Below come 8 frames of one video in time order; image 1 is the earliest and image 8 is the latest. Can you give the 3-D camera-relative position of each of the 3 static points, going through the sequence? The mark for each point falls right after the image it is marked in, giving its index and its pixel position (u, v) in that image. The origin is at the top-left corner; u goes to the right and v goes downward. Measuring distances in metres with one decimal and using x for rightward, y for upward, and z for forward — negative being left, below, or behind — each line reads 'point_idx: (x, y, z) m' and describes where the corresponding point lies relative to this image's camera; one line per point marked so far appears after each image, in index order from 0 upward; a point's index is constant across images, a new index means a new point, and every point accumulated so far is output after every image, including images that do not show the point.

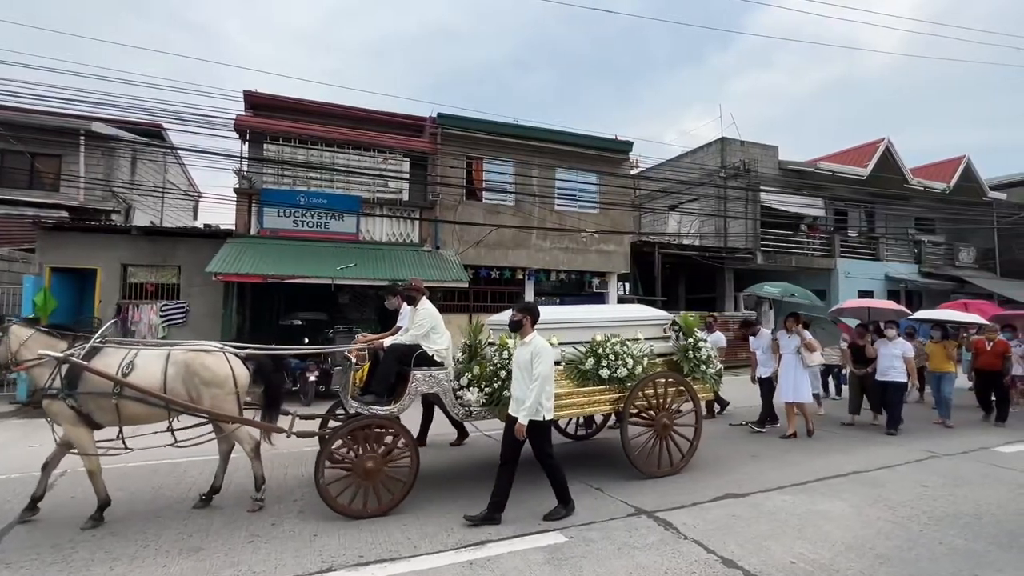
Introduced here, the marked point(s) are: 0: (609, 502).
0: (+0.9, -2.1, +5.5) m
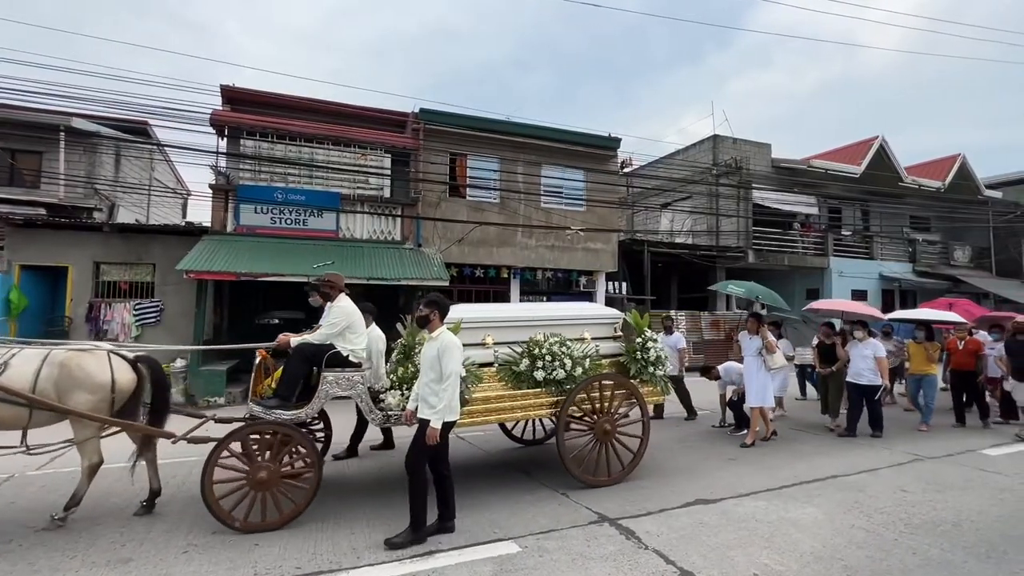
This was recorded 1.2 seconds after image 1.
0: (+0.6, -2.0, +5.2) m
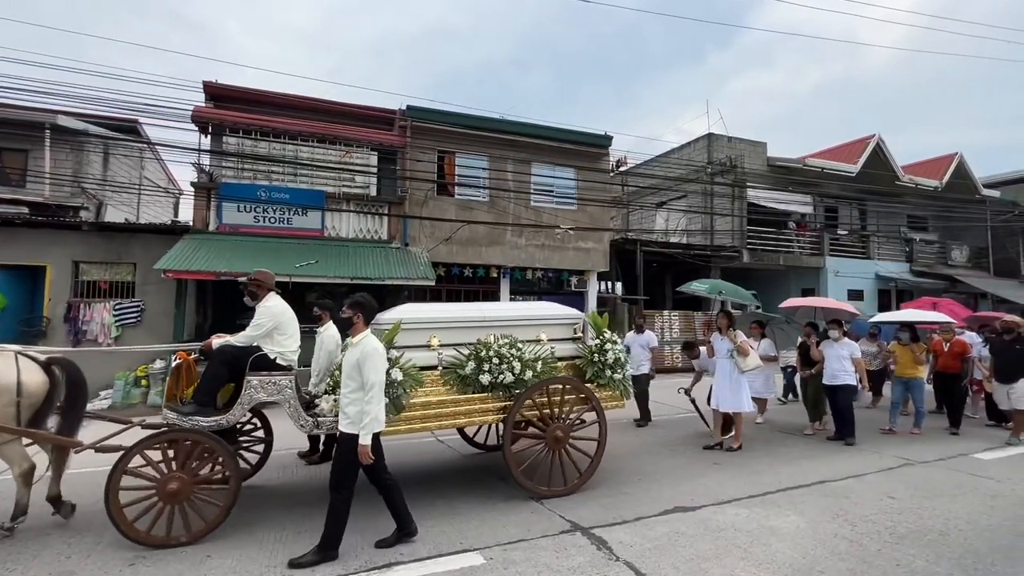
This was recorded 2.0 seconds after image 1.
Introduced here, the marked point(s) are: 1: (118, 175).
0: (+0.3, -2.0, +5.0) m
1: (-13.8, +3.9, +19.7) m
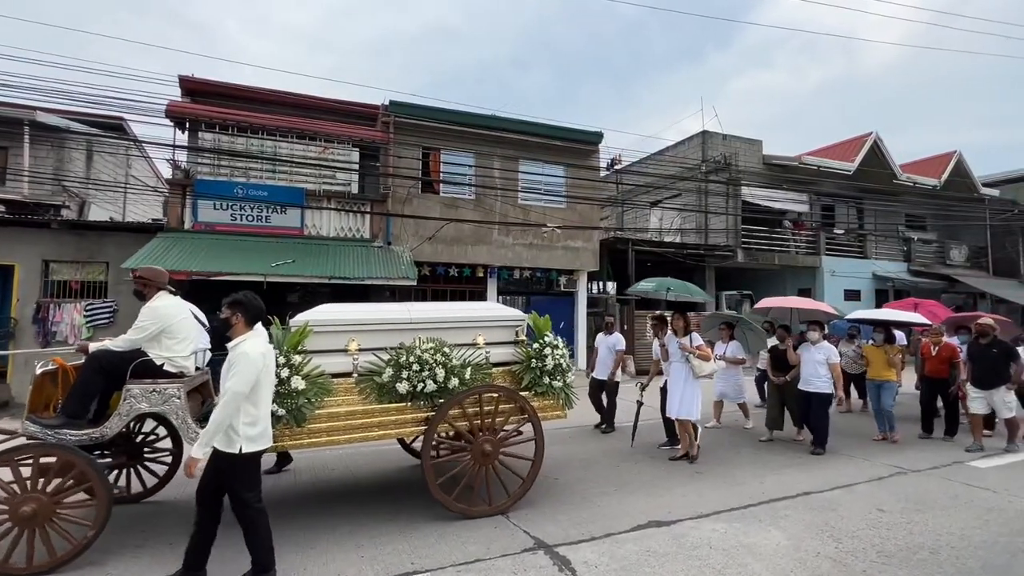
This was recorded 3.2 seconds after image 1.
0: (0.0, -2.0, +4.7) m
1: (-14.1, +3.9, +19.4) m
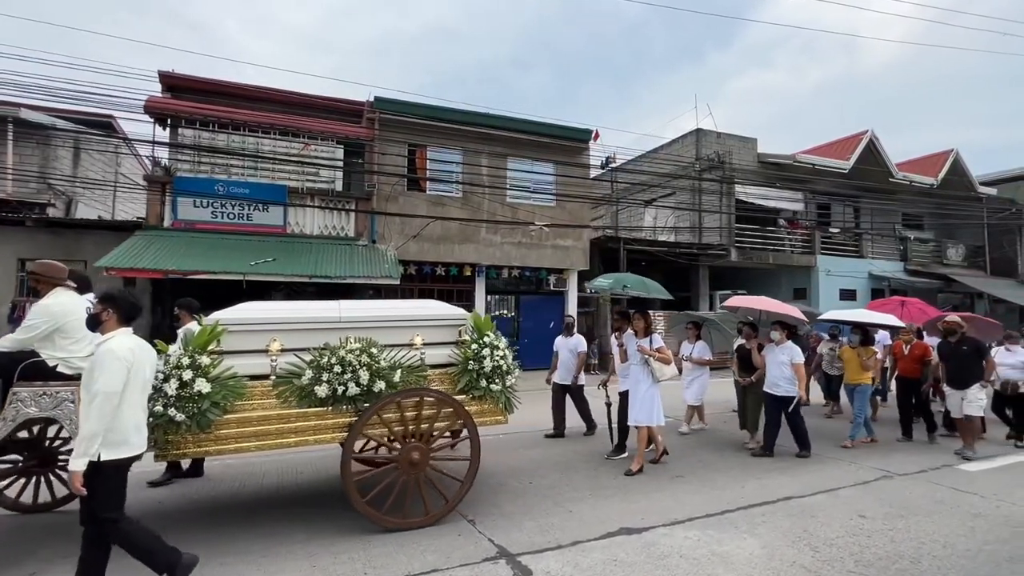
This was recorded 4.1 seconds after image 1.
0: (-0.3, -2.0, +4.5) m
1: (-14.4, +4.0, +19.2) m
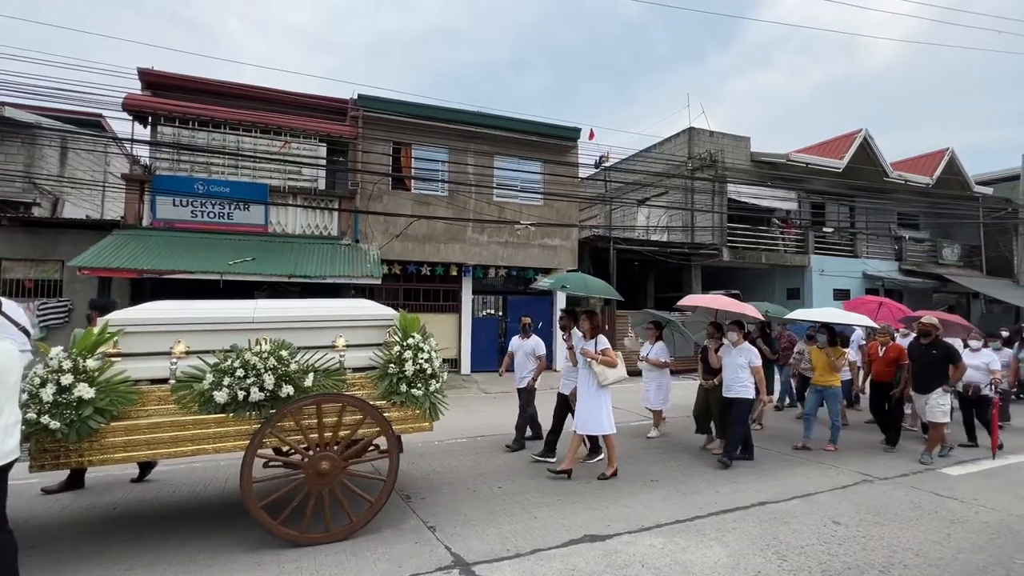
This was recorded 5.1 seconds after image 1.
0: (-0.7, -2.0, +4.4) m
1: (-14.7, +4.0, +19.1) m
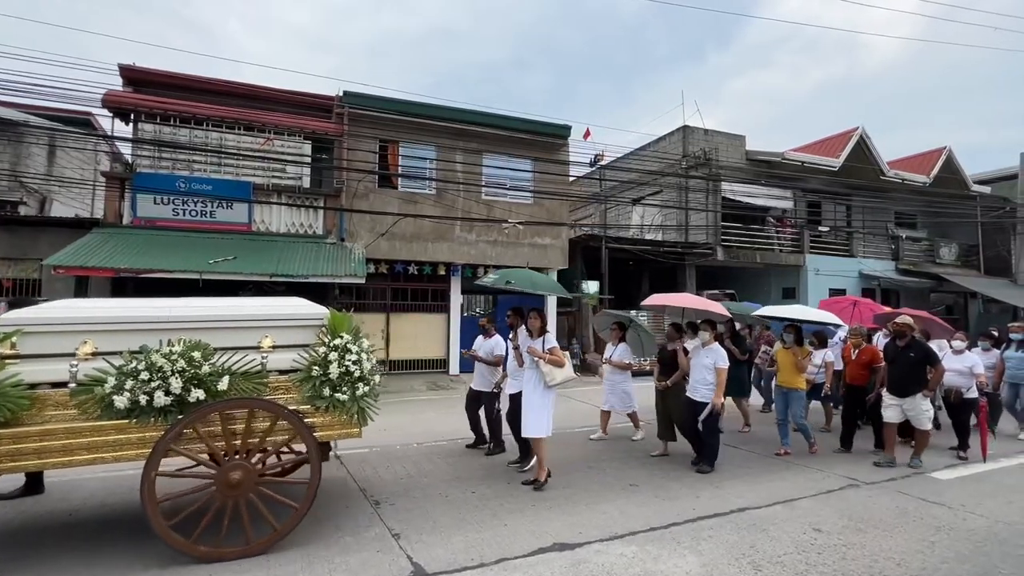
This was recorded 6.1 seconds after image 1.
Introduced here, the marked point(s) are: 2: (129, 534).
0: (-0.9, -2.0, +4.2) m
1: (-14.9, +4.0, +18.9) m
2: (-3.1, -1.9, +4.6) m
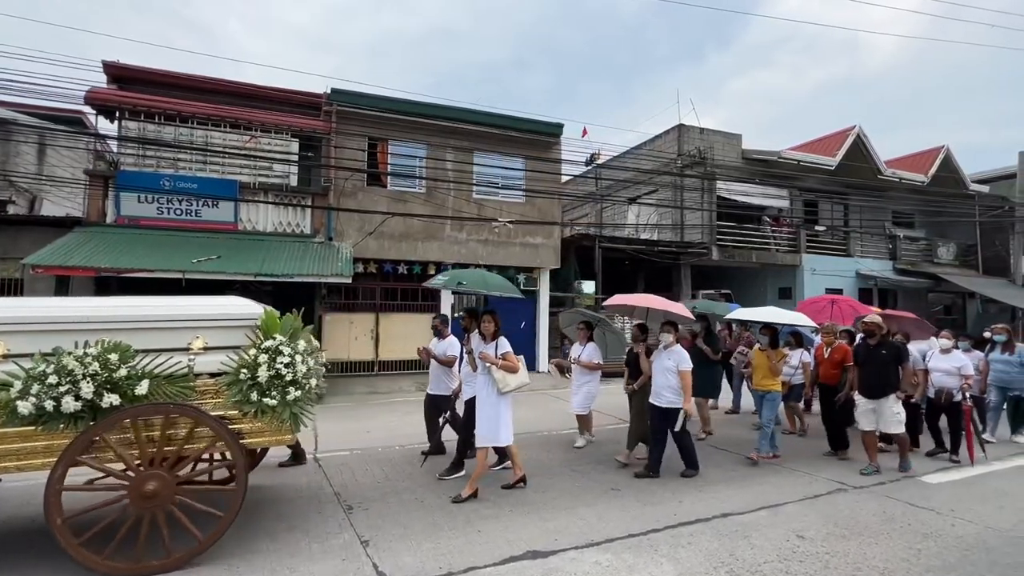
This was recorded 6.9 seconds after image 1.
0: (-1.1, -2.0, +4.0) m
1: (-15.1, +4.0, +18.8) m
2: (-3.3, -1.9, +4.4) m
